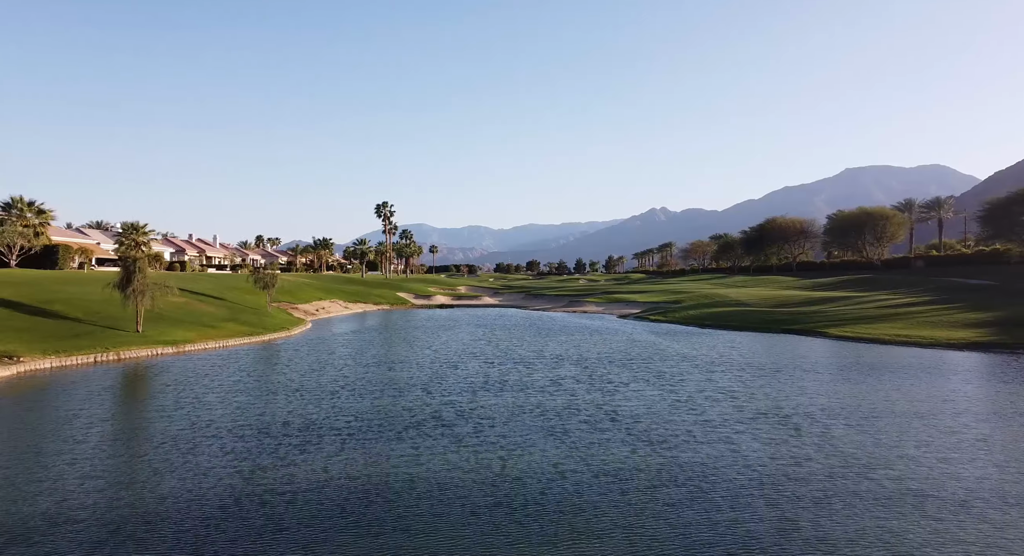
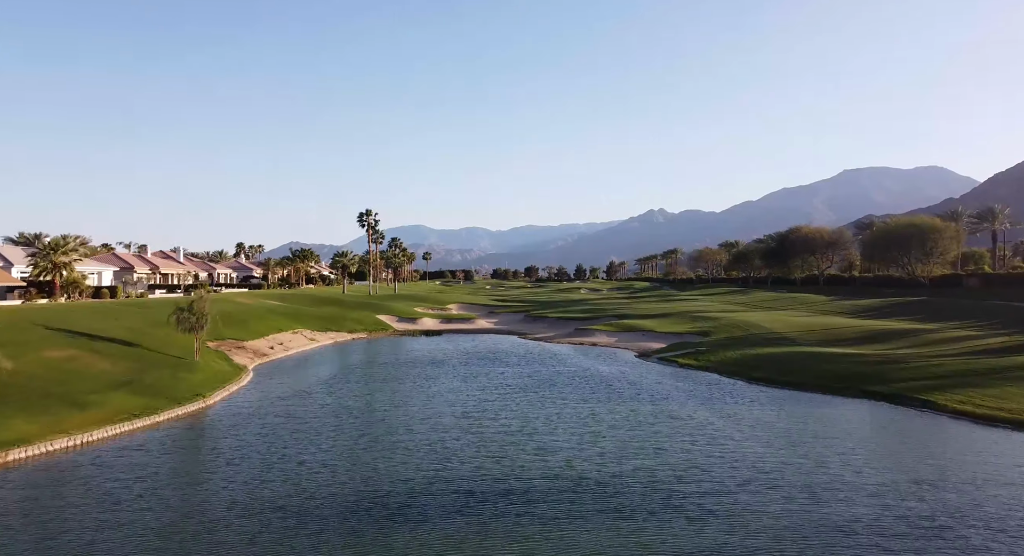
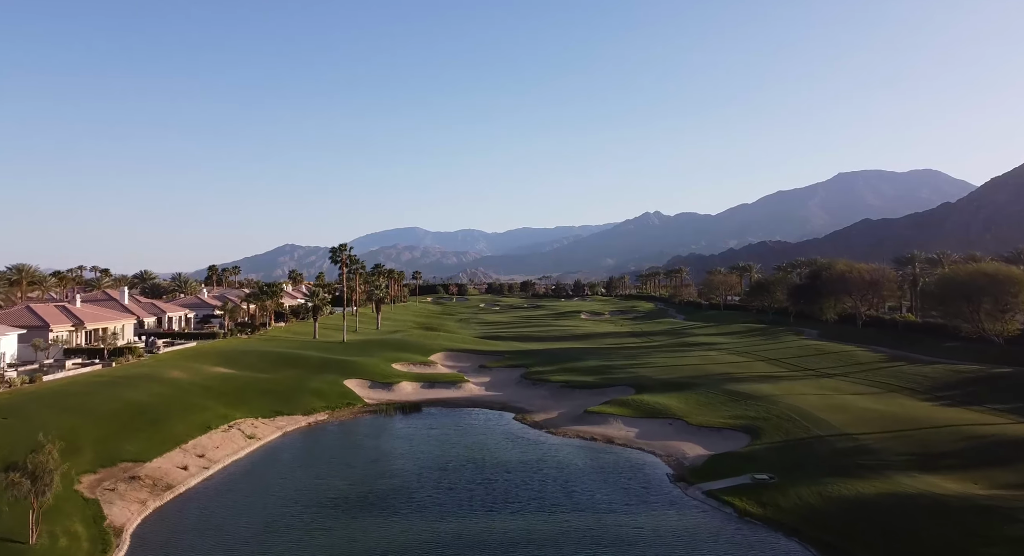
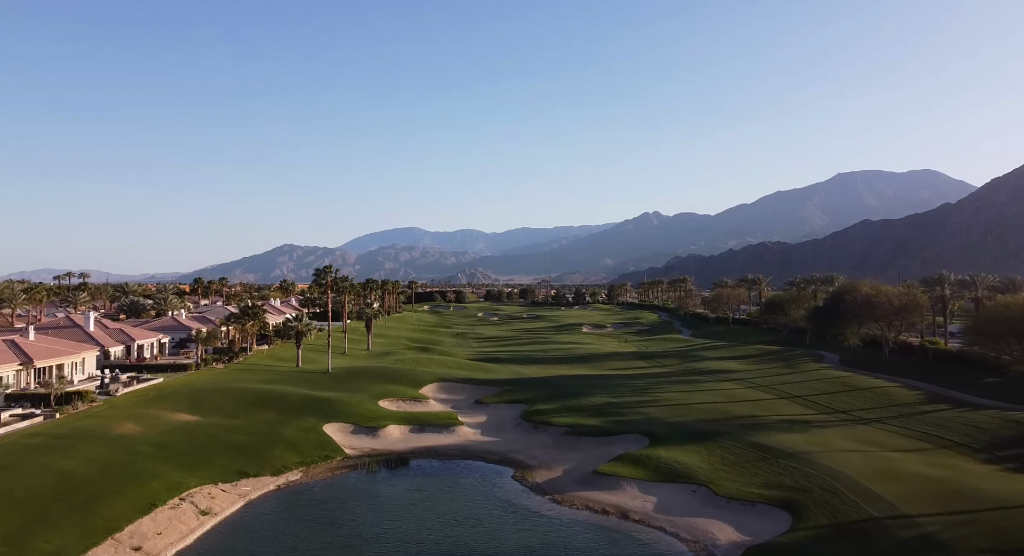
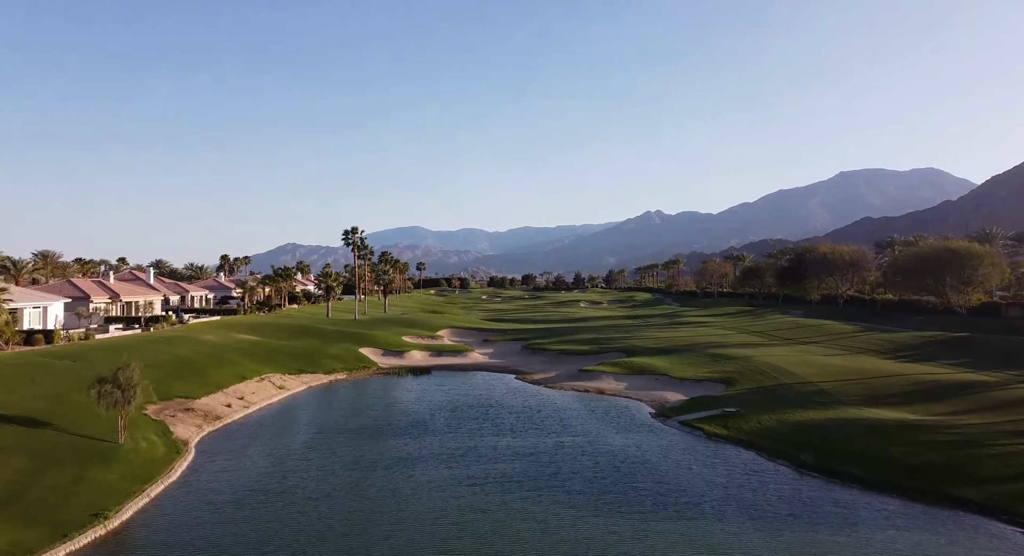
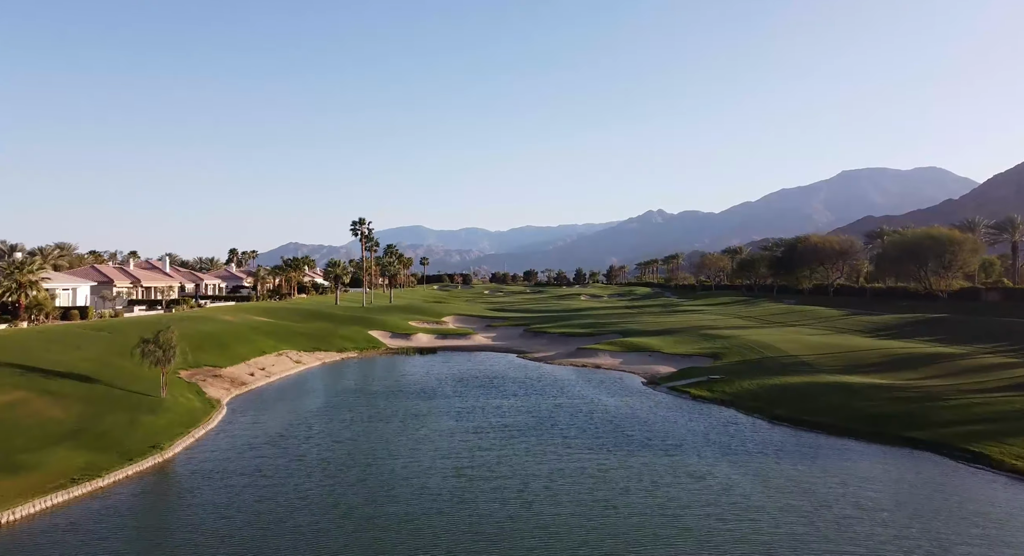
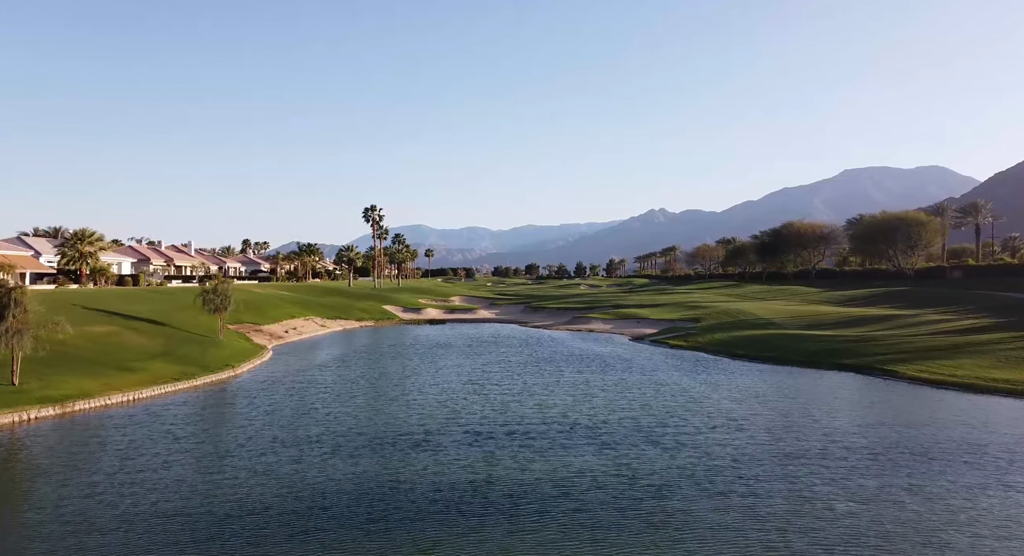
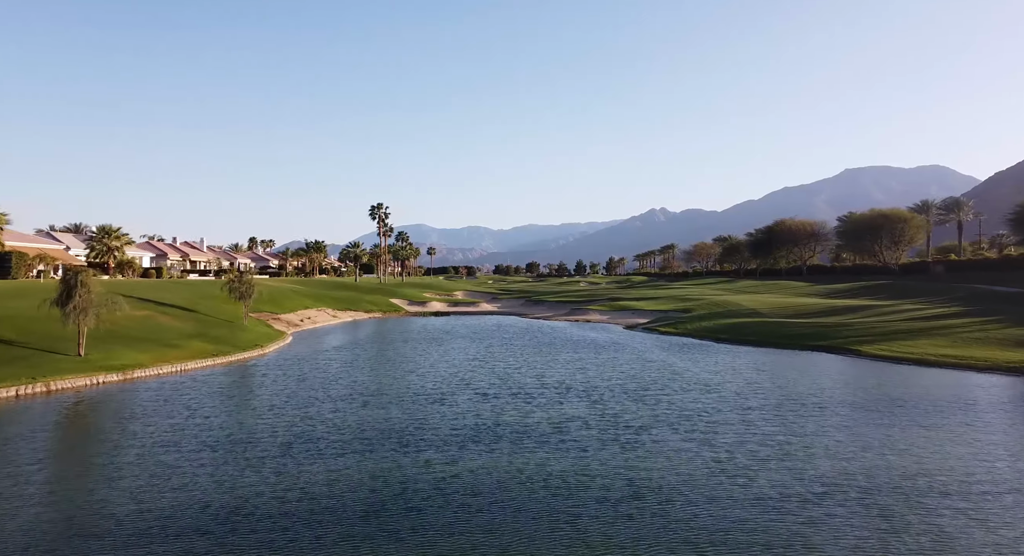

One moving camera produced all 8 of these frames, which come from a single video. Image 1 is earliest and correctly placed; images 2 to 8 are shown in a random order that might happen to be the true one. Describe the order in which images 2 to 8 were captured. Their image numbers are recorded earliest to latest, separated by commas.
8, 7, 2, 6, 5, 3, 4
